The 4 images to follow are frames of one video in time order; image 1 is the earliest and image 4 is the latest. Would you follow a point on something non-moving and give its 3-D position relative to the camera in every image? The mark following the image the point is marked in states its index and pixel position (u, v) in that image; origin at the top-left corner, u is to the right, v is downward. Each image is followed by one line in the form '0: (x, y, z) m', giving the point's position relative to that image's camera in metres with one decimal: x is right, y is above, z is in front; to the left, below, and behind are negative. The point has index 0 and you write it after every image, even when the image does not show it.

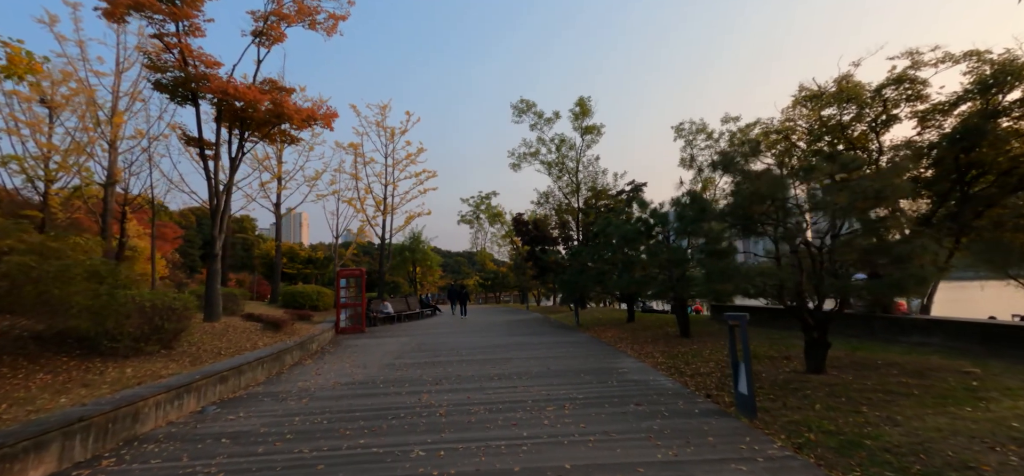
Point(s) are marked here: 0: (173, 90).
0: (-9.1, +4.0, +13.5) m
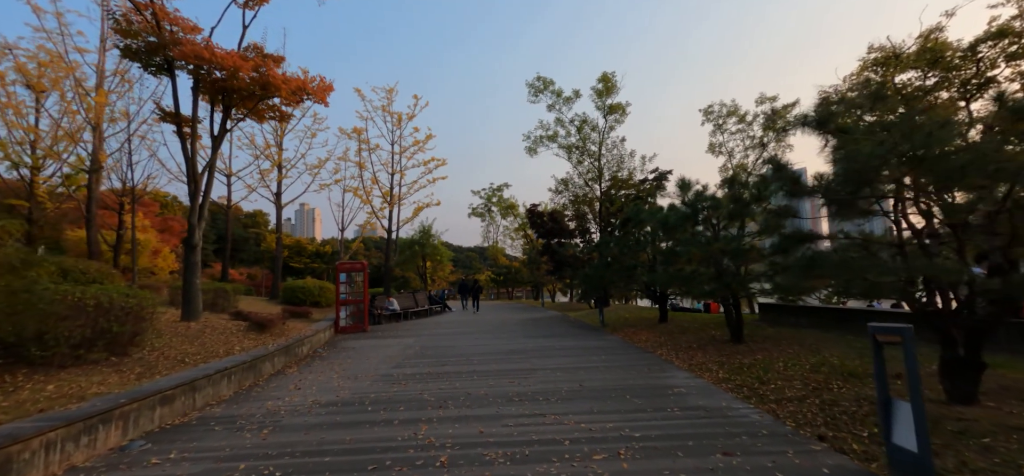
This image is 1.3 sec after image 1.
0: (-8.7, +4.3, +11.9) m
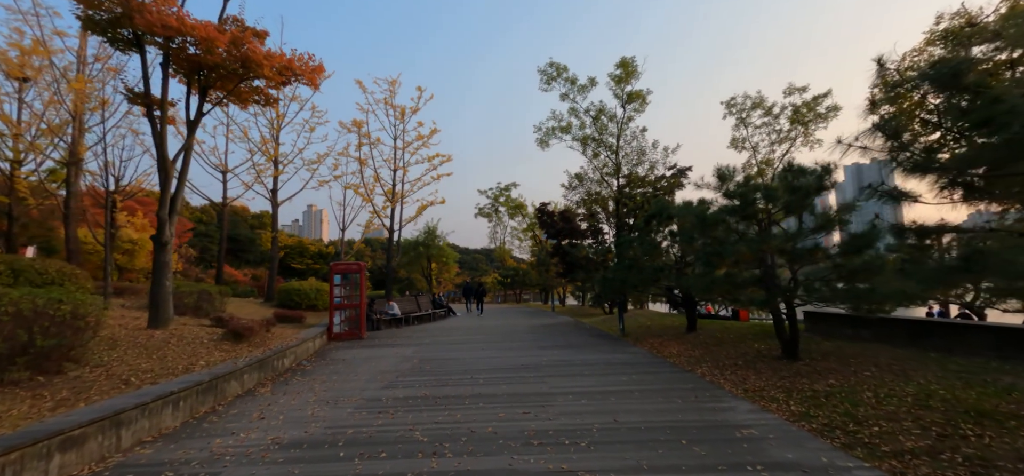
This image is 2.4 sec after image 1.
0: (-8.4, +4.3, +10.5) m
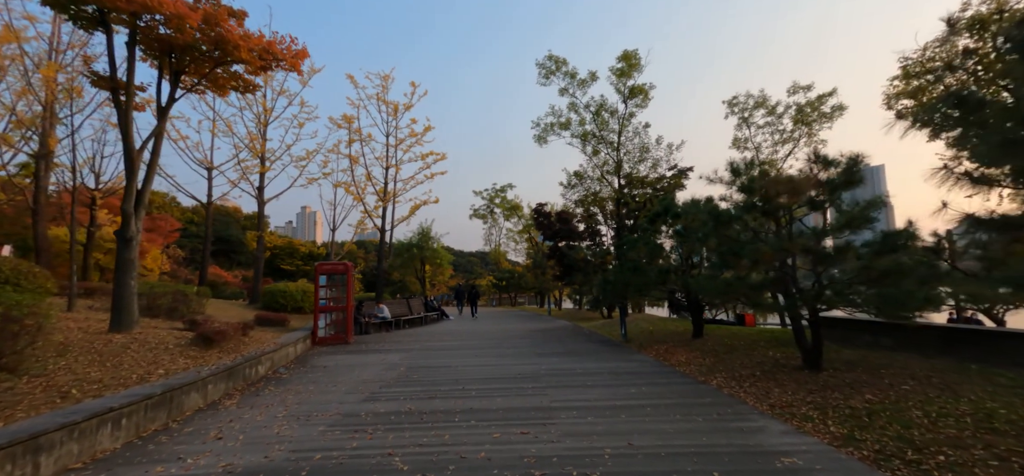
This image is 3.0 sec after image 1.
0: (-8.4, +4.4, +9.7) m
